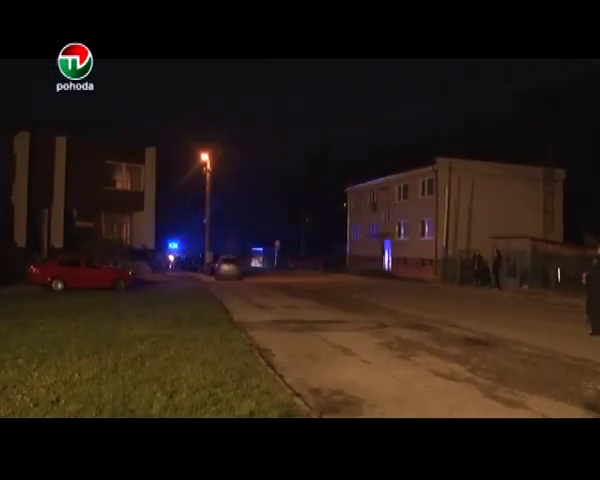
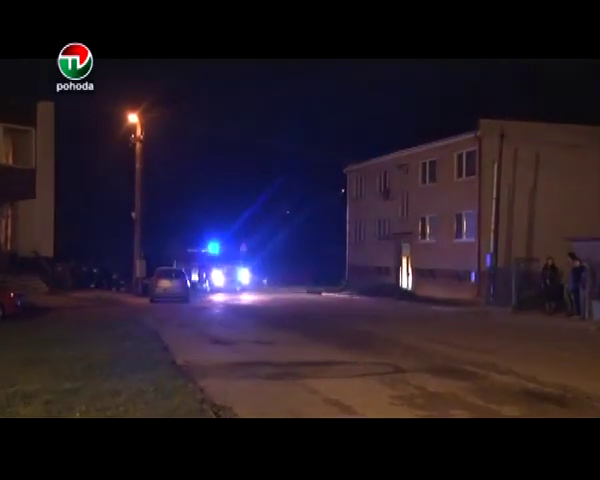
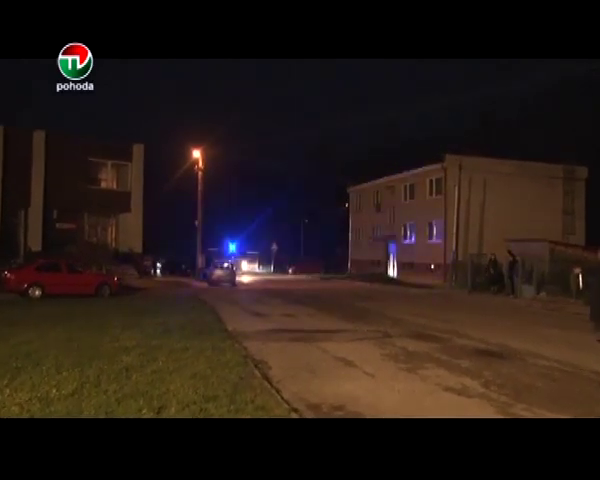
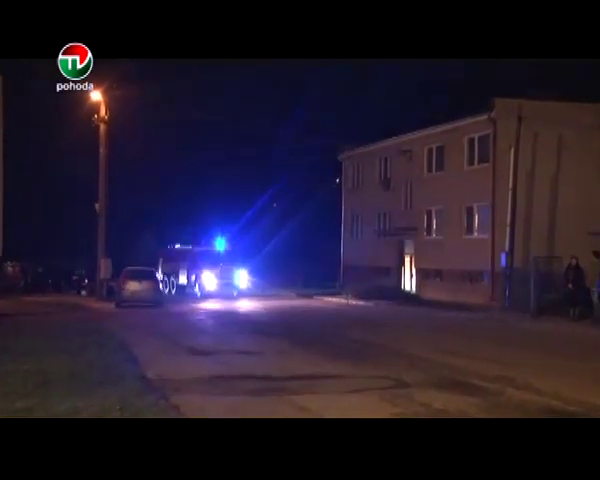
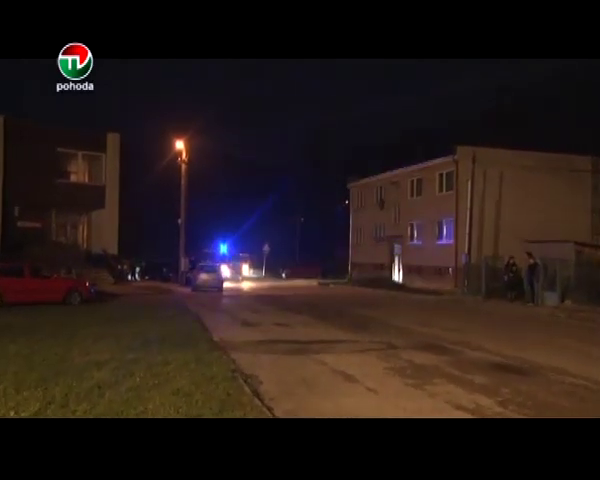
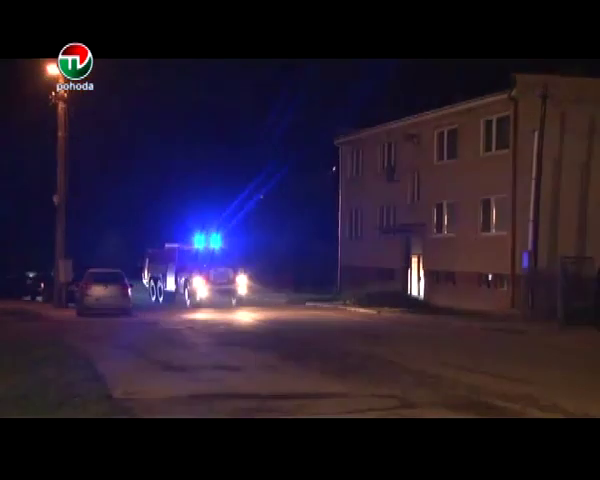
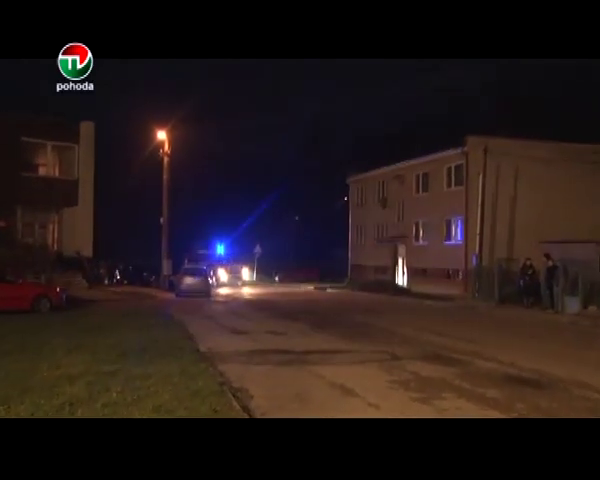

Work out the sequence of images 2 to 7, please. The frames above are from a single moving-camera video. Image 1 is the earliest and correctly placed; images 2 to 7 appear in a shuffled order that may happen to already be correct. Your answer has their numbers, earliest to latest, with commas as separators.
3, 5, 7, 2, 4, 6
